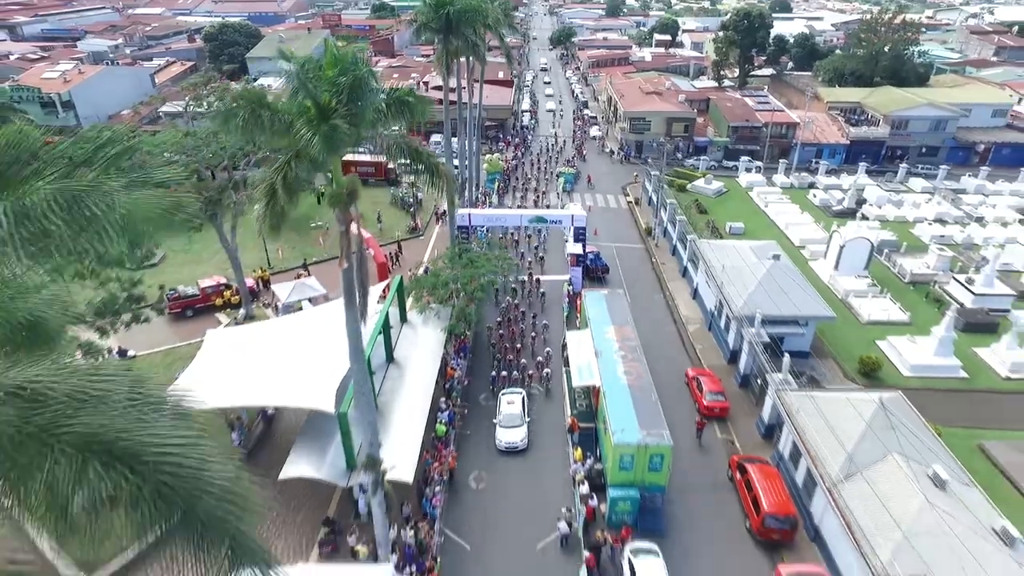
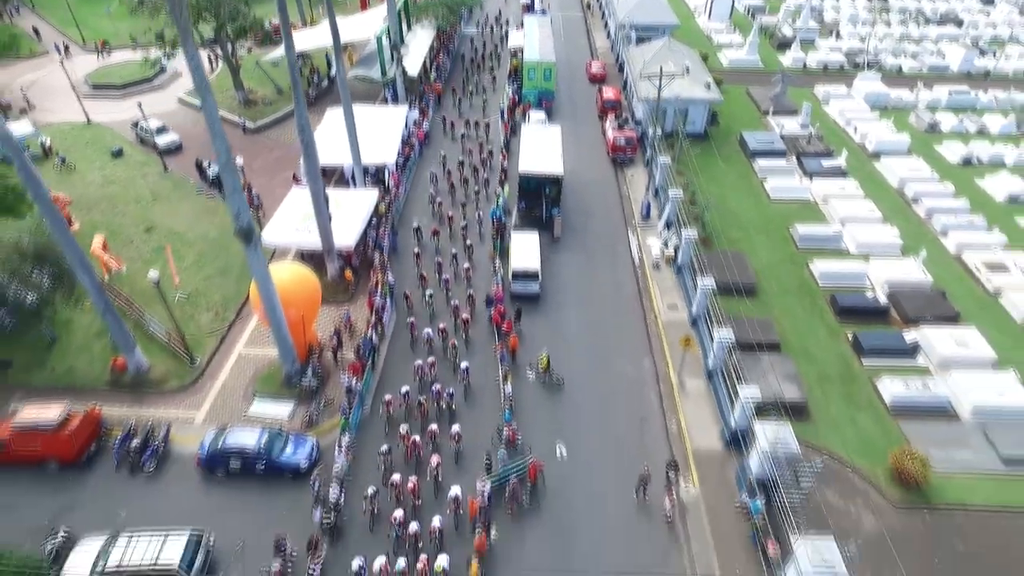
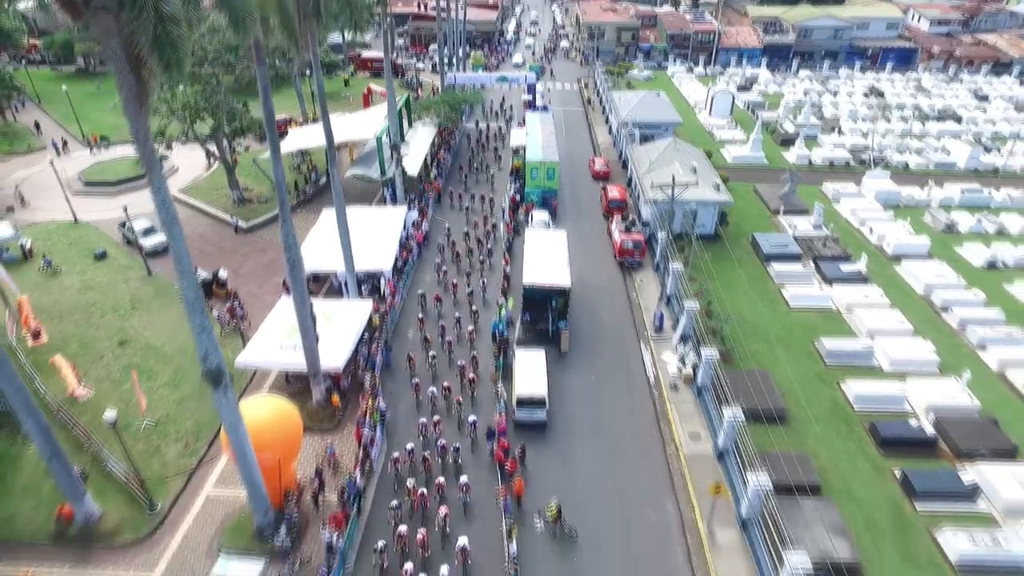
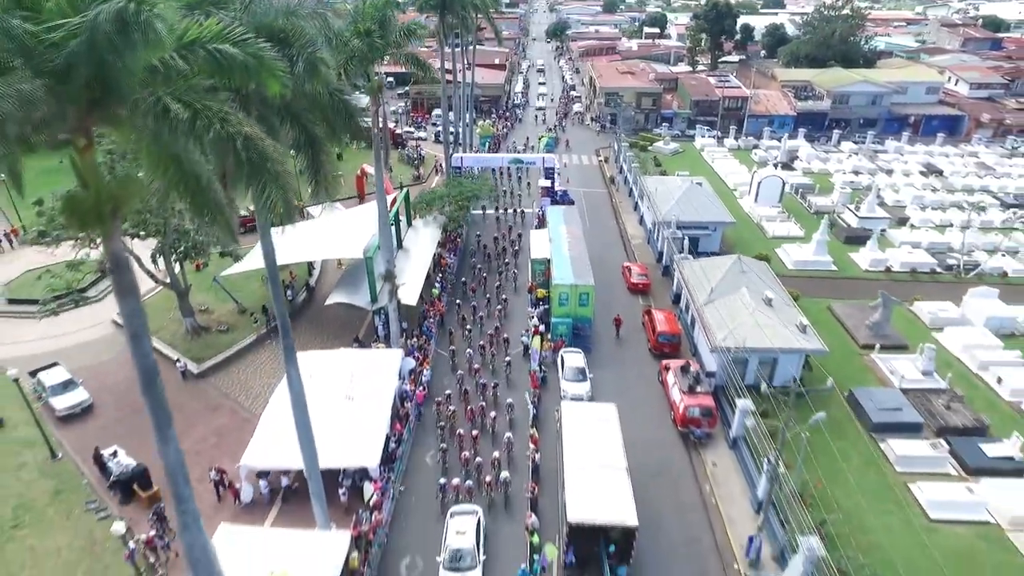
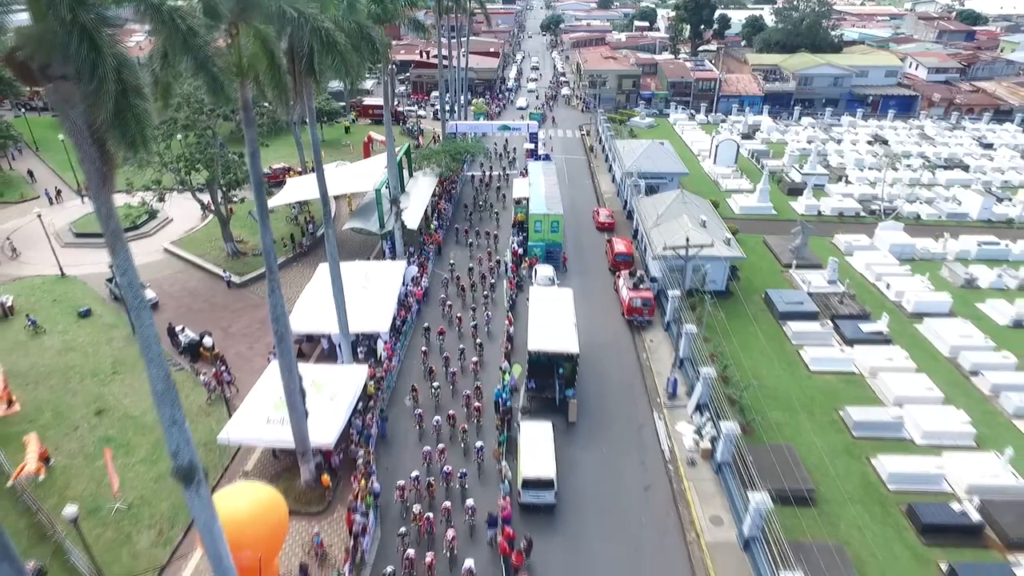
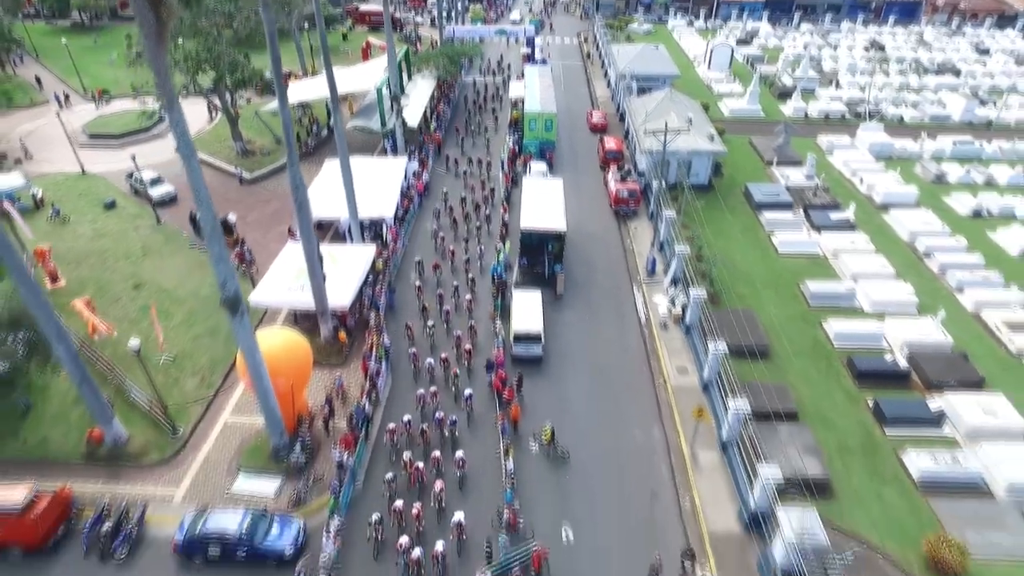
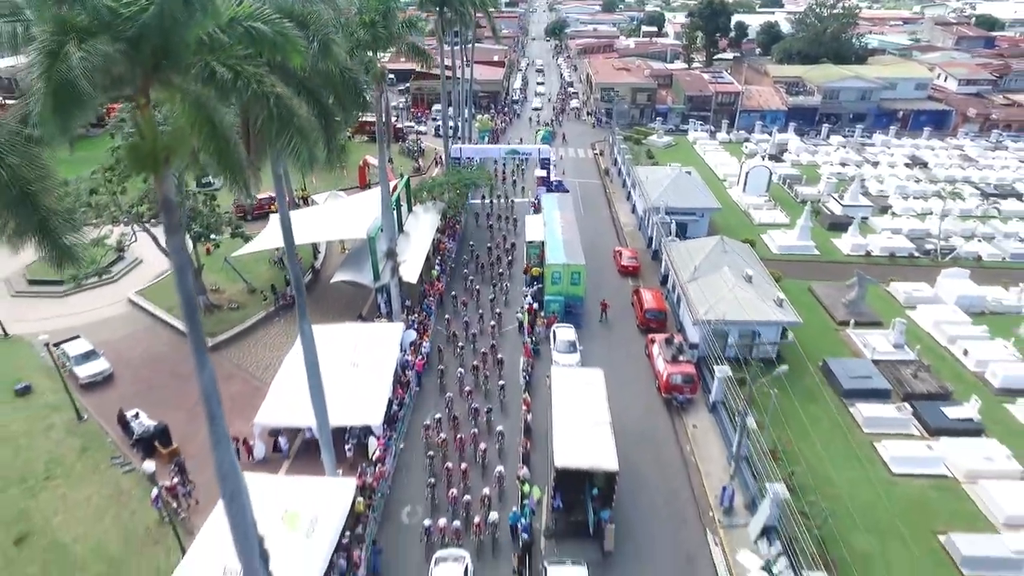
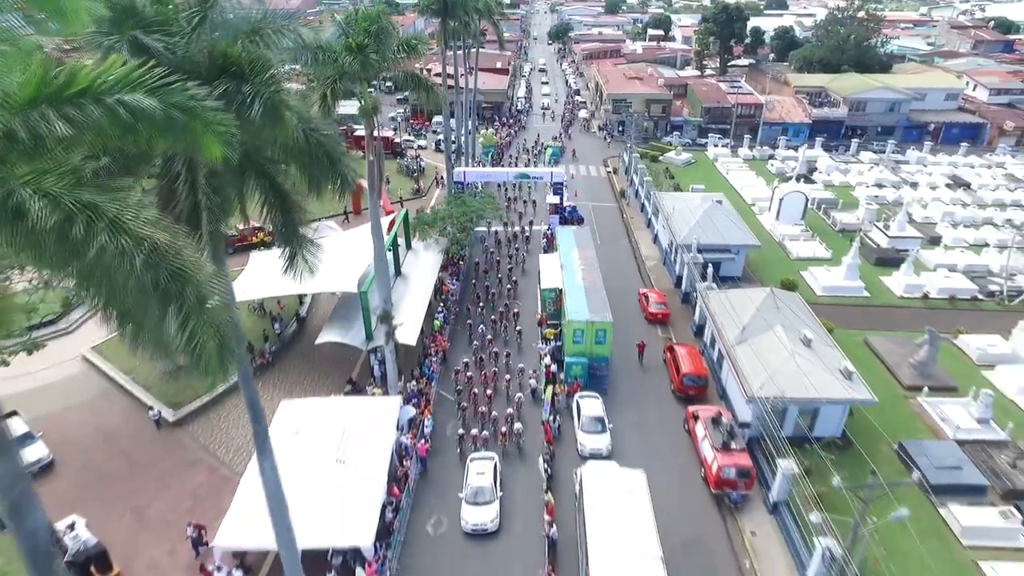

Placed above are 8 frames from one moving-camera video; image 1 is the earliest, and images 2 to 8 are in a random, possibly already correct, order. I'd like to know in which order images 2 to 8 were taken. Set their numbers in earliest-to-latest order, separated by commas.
8, 4, 7, 5, 3, 6, 2
